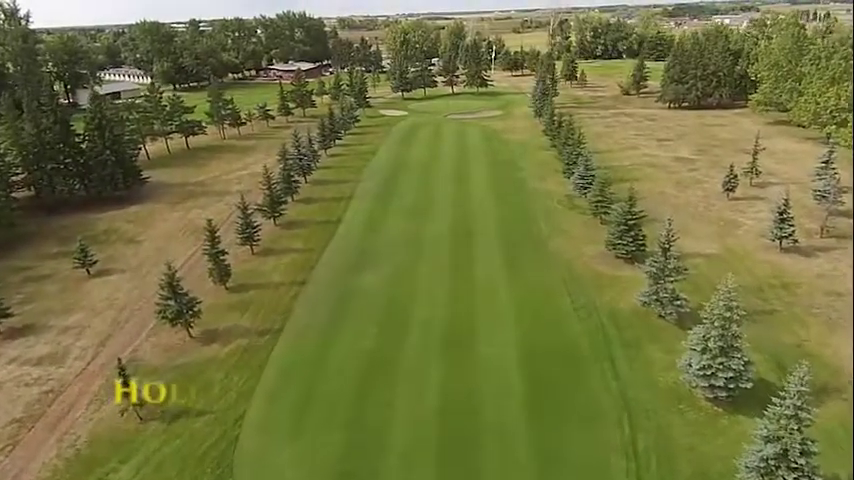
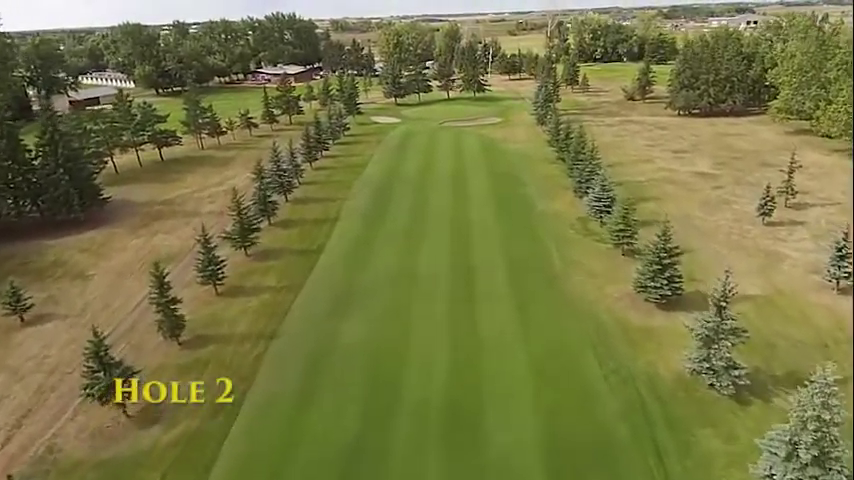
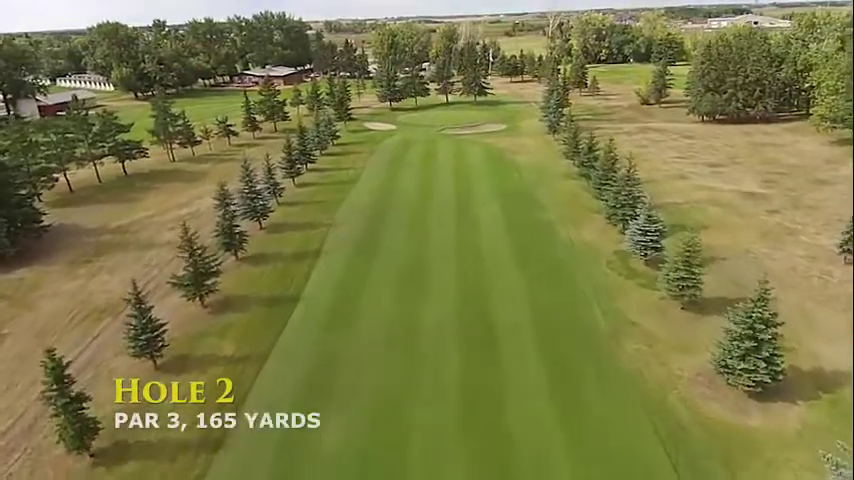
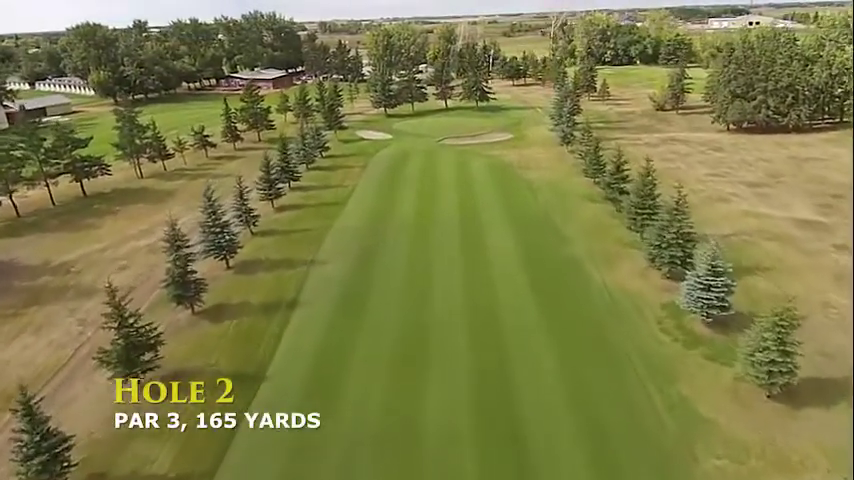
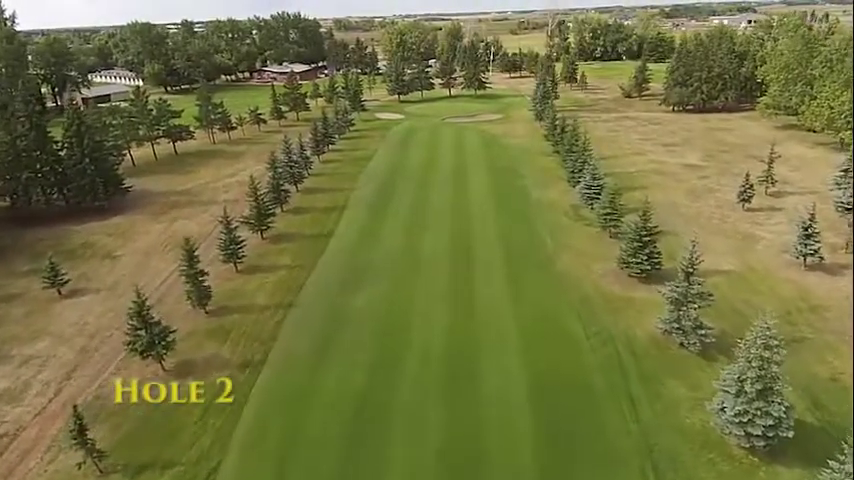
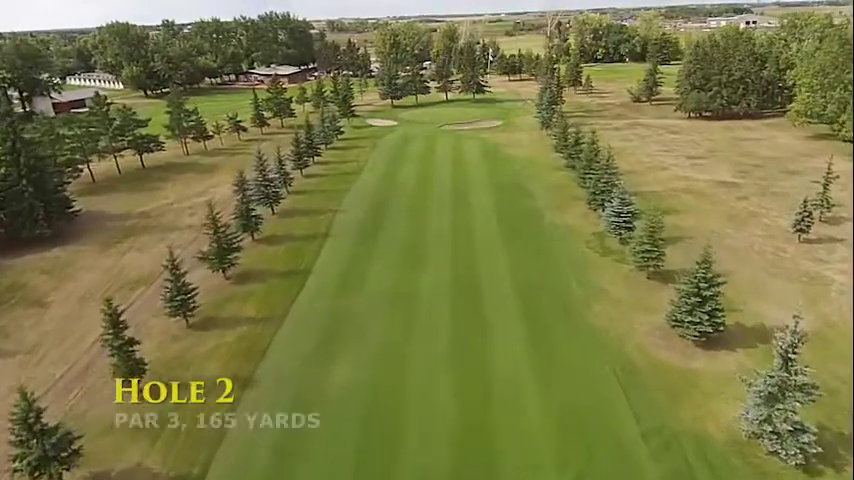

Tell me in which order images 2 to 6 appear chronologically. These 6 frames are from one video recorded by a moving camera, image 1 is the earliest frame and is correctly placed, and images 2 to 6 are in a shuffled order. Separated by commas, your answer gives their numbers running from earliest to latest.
5, 2, 6, 3, 4
